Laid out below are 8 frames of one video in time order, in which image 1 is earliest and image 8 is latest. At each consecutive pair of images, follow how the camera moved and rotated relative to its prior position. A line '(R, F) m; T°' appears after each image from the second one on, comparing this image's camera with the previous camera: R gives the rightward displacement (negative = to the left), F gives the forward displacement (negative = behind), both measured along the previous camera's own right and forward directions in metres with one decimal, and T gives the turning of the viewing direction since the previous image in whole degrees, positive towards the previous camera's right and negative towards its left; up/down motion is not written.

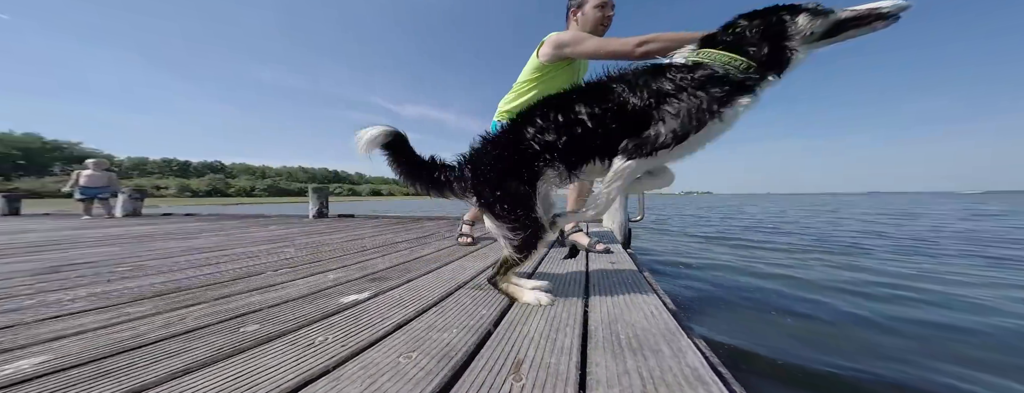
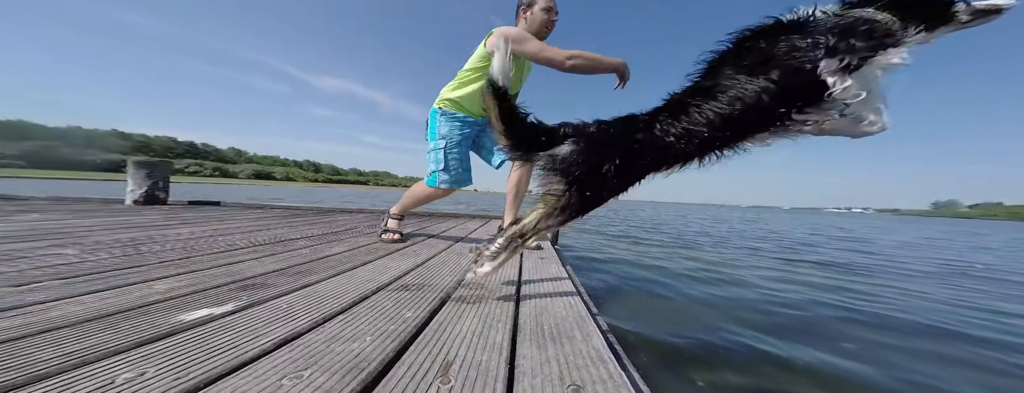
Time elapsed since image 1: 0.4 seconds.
(-0.1, +0.1) m; +16°
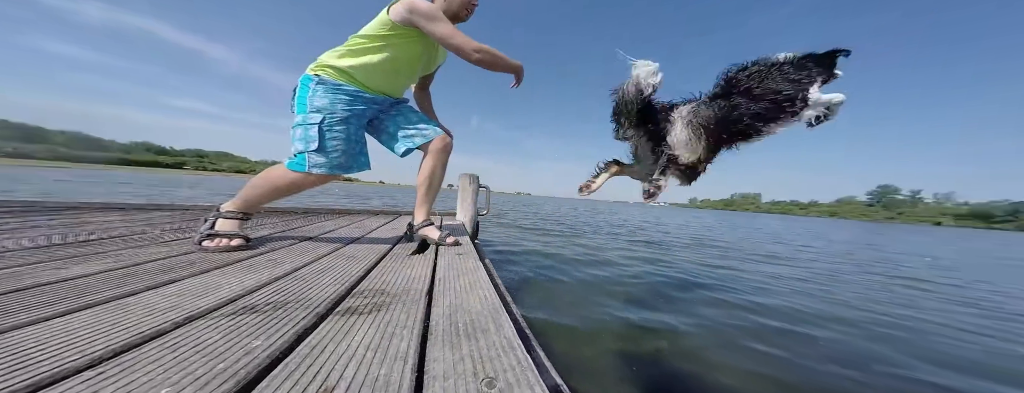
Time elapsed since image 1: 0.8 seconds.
(+0.2, +0.1) m; +15°
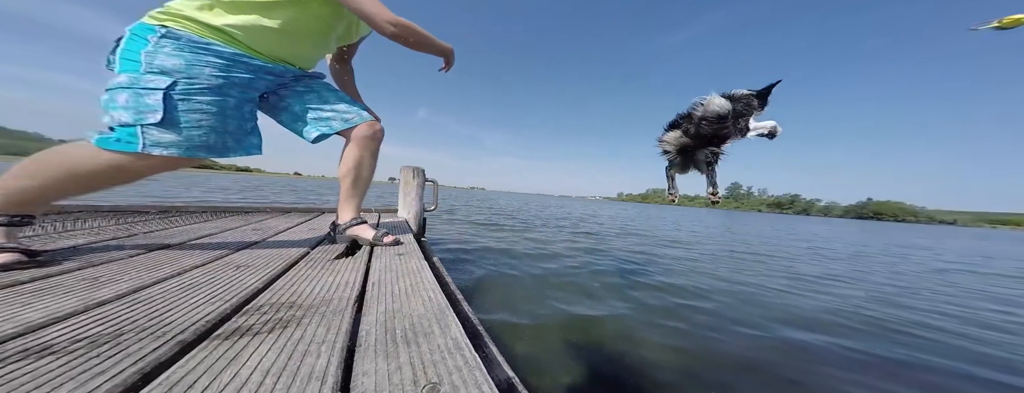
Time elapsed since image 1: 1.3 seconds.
(+0.1, +0.1) m; +10°
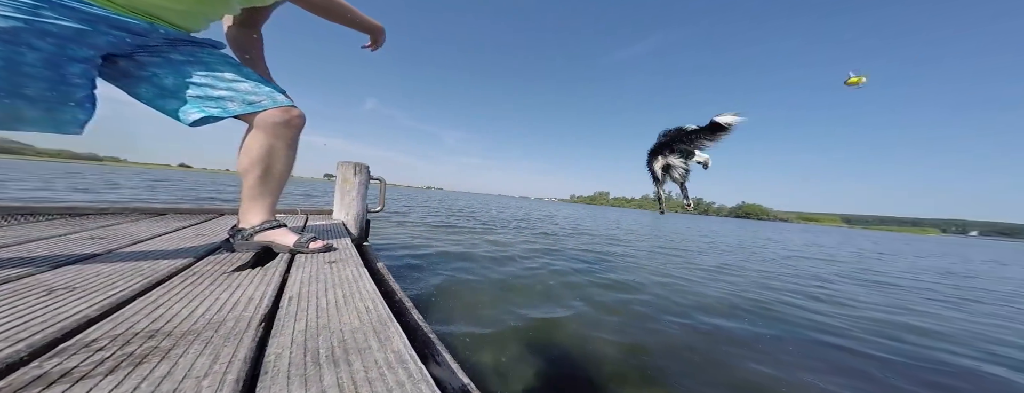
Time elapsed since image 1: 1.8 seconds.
(+0.1, +0.1) m; +9°
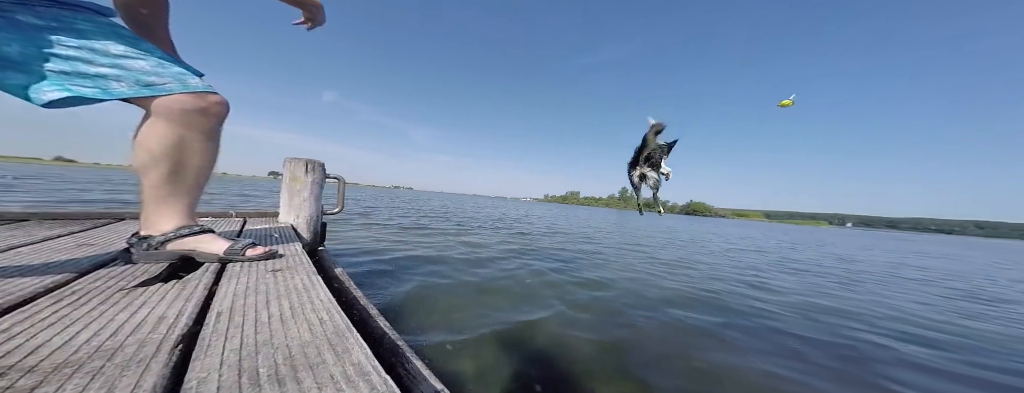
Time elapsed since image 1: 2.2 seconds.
(-0.1, +0.2) m; +7°
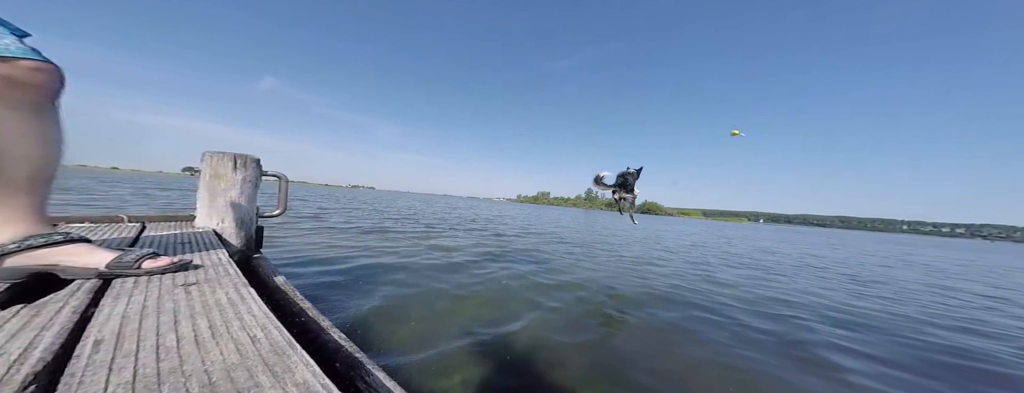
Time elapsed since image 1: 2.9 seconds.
(-0.3, +0.4) m; +9°
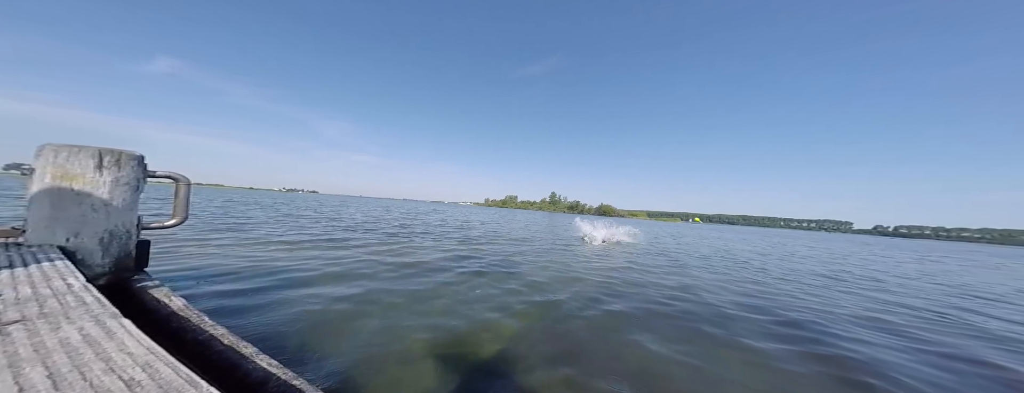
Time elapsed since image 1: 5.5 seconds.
(-0.5, +0.5) m; +11°
